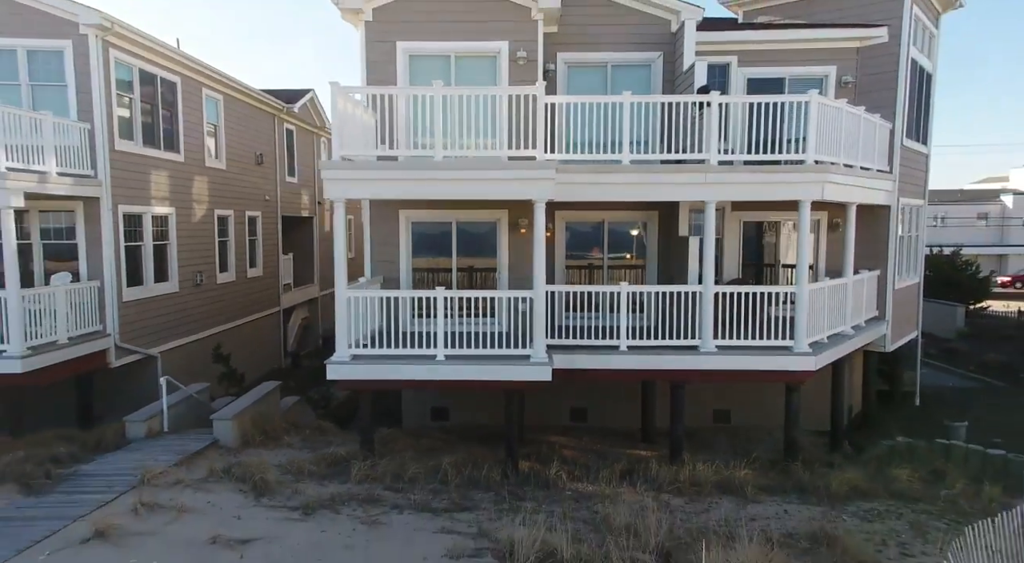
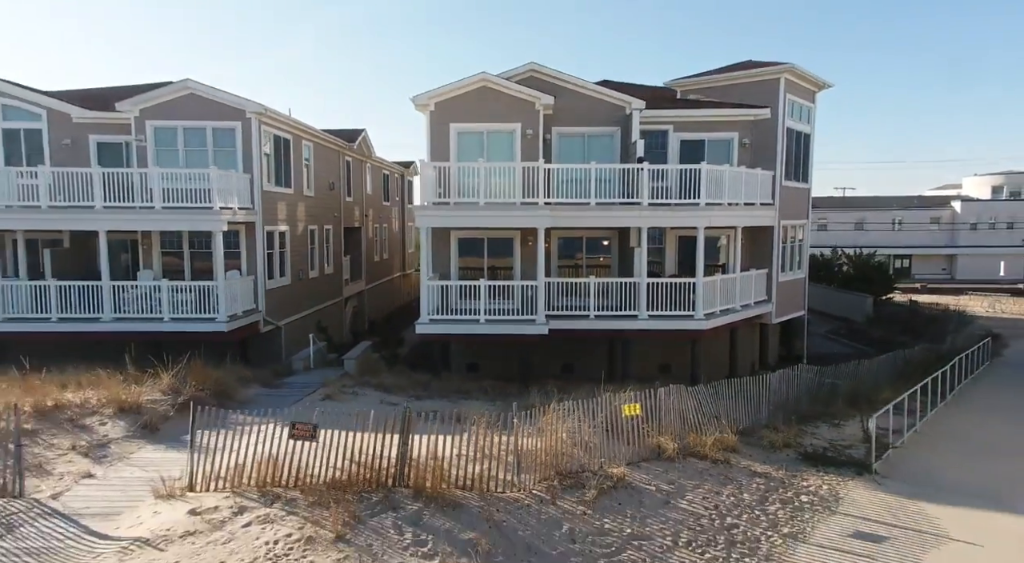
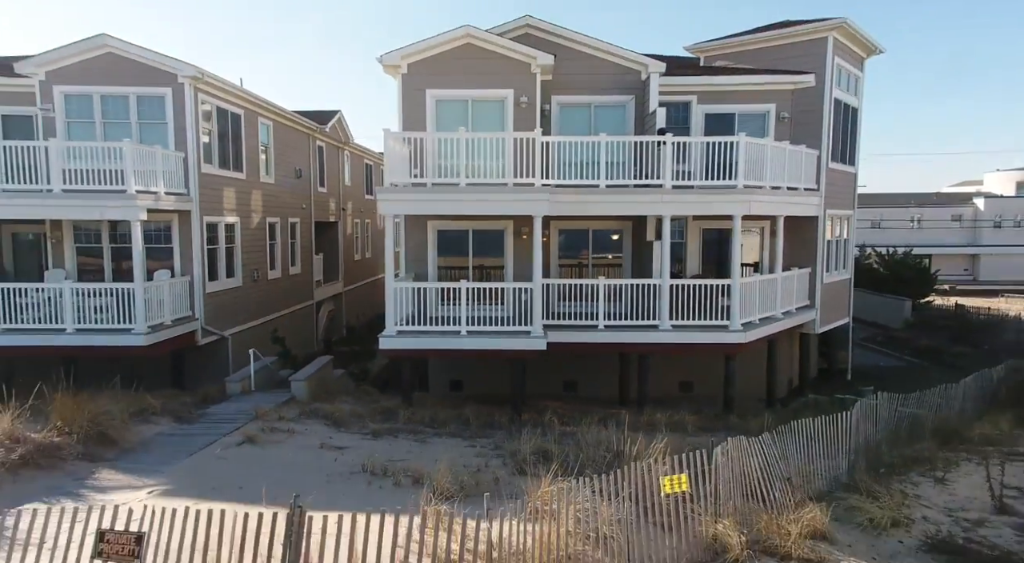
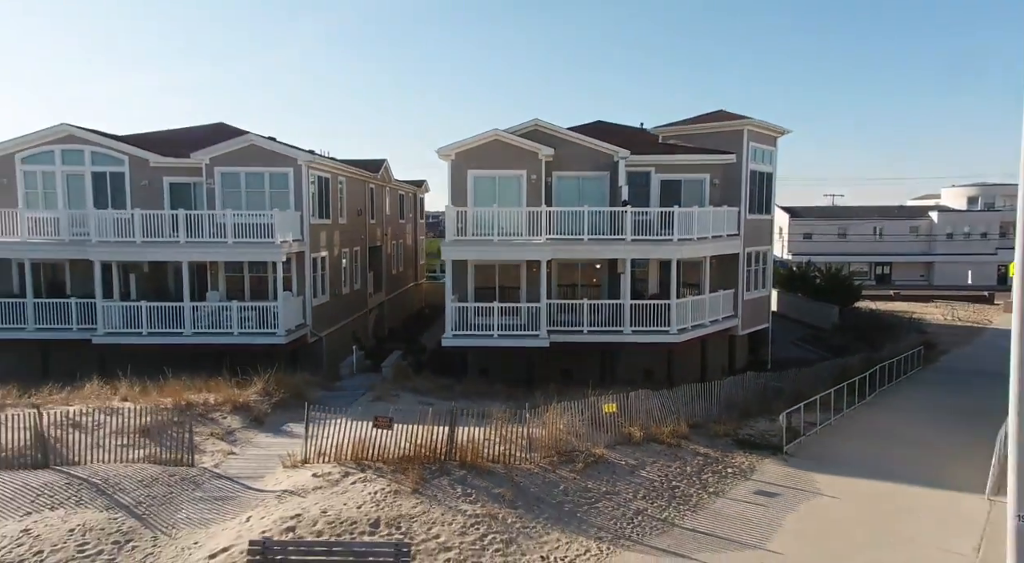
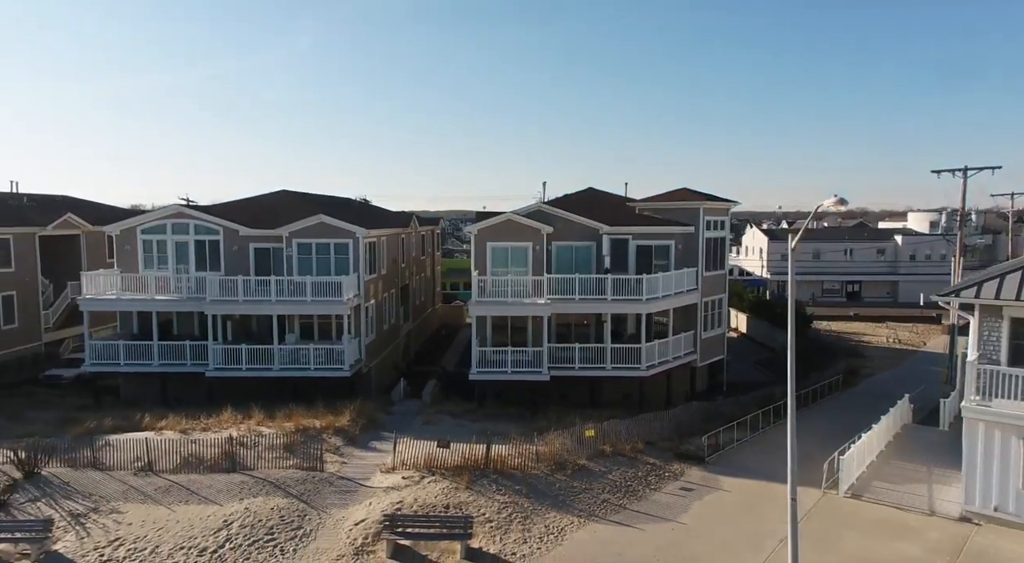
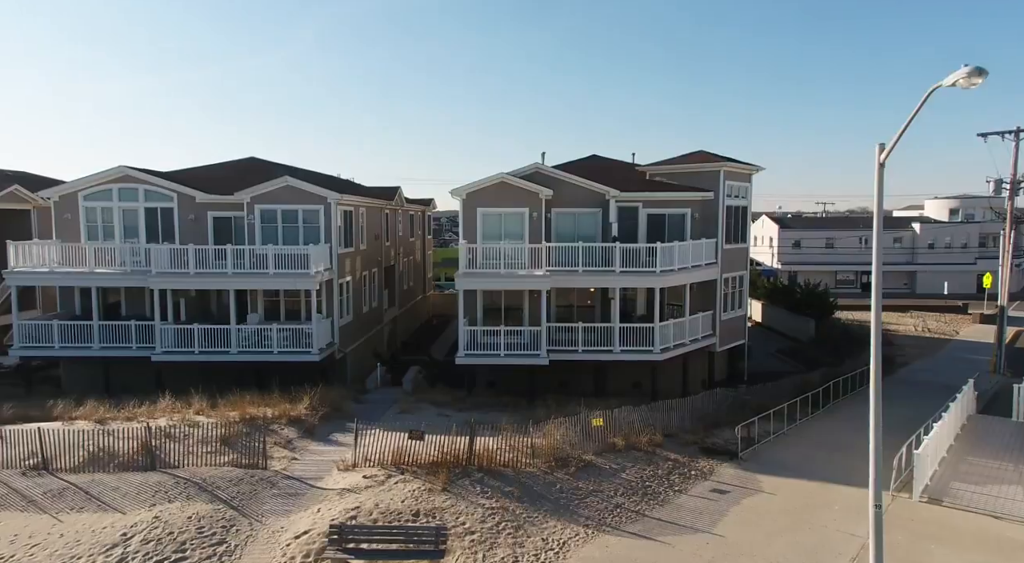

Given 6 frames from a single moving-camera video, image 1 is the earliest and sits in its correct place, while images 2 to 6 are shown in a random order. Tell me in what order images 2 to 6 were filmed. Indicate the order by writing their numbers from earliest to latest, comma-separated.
3, 2, 4, 6, 5
